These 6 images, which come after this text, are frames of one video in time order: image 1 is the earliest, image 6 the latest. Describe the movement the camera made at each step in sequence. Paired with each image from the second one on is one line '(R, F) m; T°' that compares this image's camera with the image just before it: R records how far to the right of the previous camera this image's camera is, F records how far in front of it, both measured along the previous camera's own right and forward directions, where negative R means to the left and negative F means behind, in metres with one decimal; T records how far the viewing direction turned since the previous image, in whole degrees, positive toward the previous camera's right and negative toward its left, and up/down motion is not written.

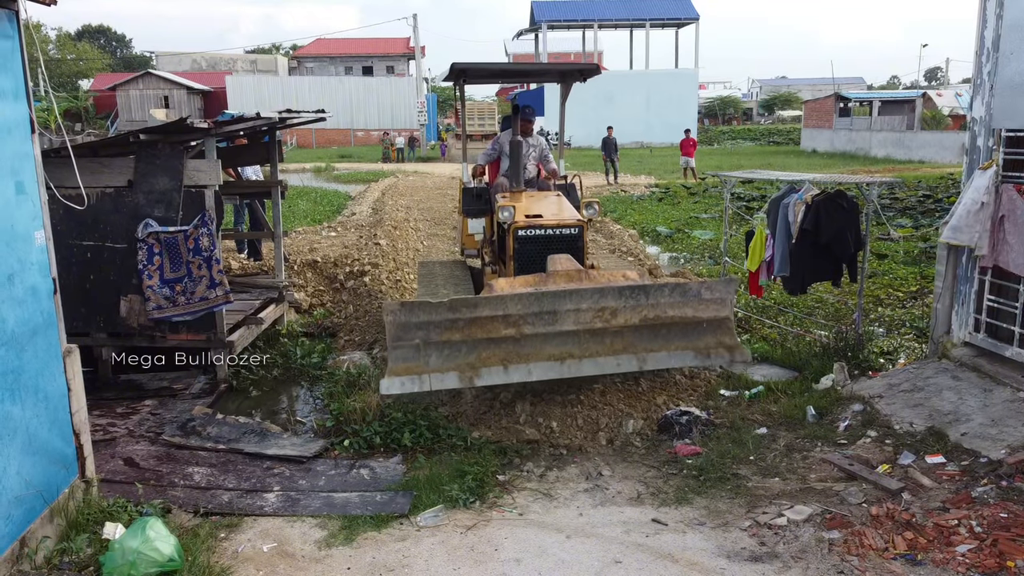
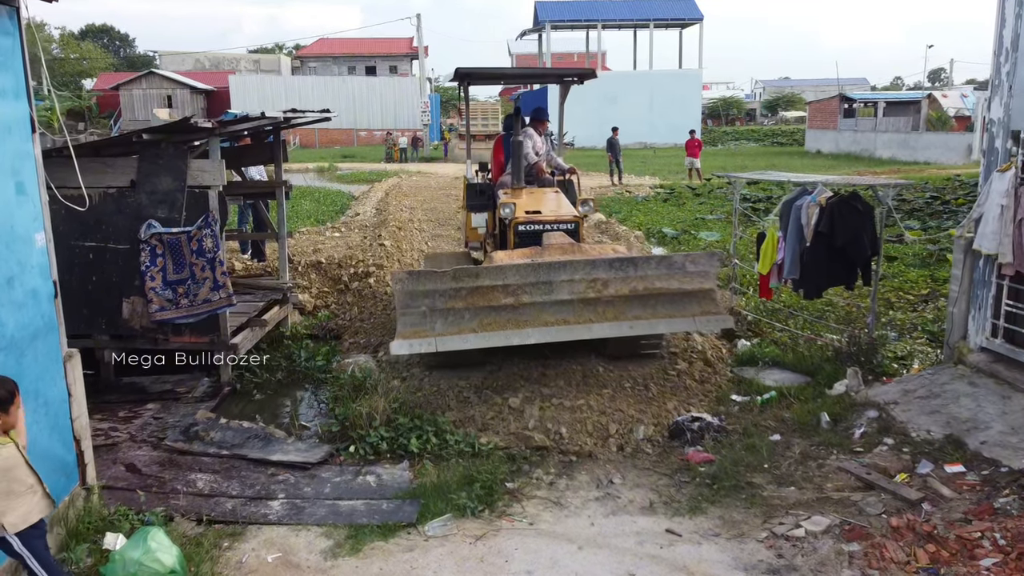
(0.0, +0.1) m; 0°
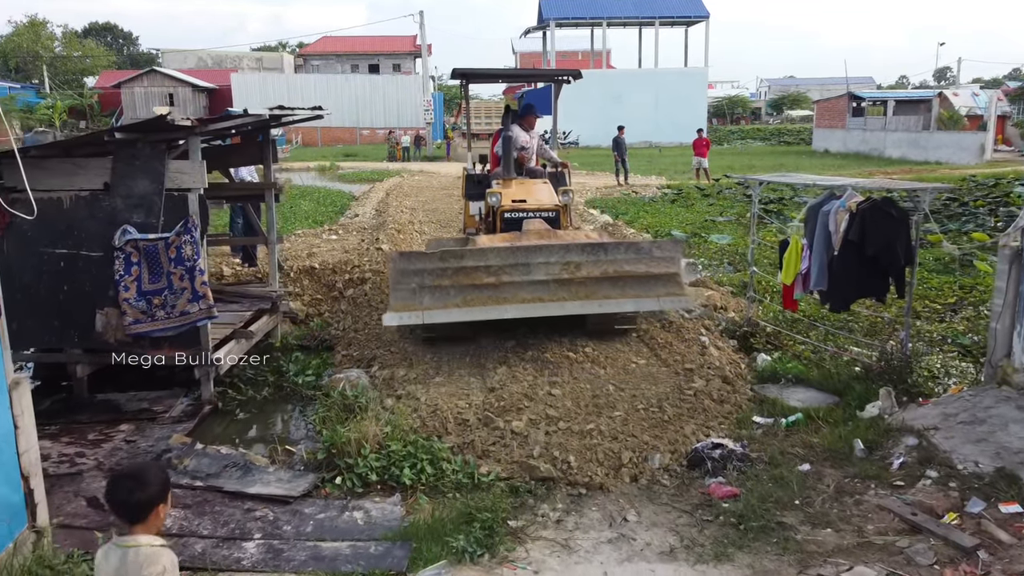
(0.0, +0.4) m; 0°
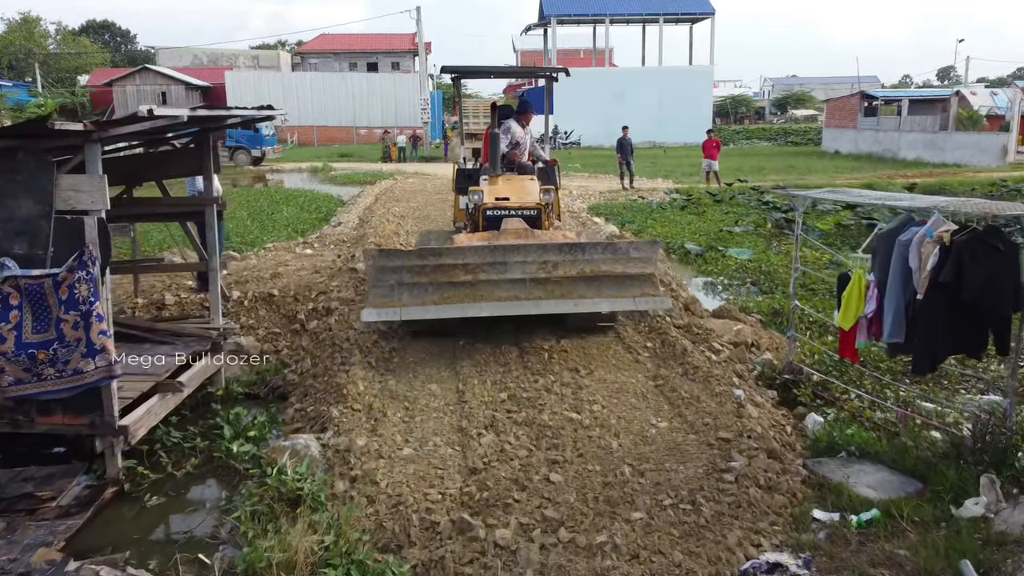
(+0.1, +1.2) m; 0°
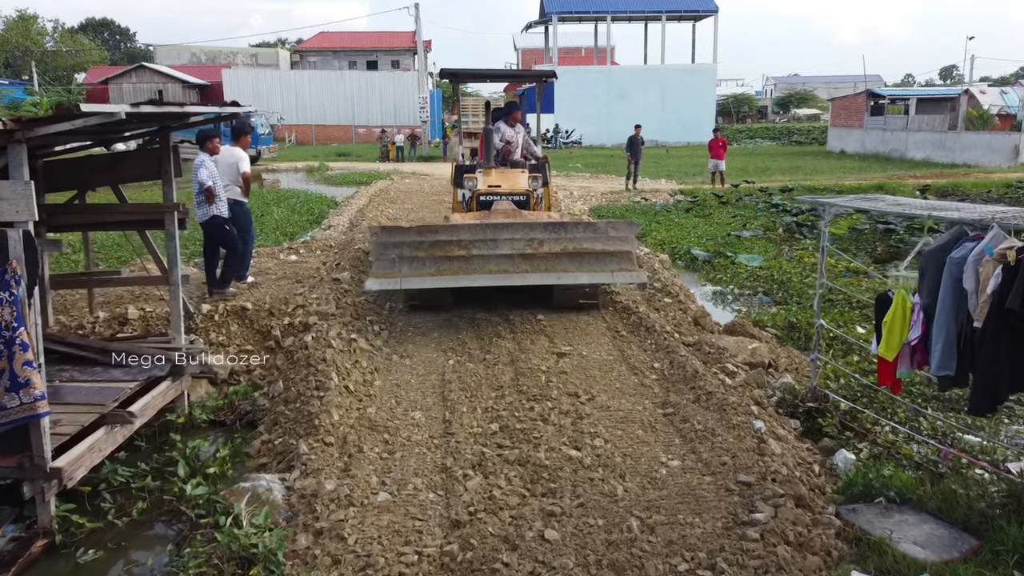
(+0.1, +0.6) m; 0°
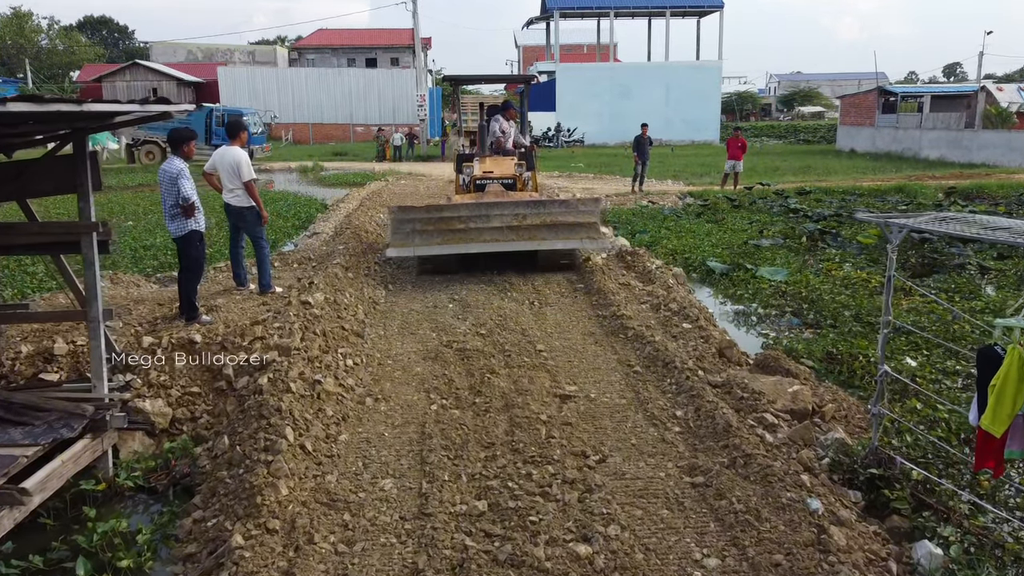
(0.0, +1.0) m; 0°
